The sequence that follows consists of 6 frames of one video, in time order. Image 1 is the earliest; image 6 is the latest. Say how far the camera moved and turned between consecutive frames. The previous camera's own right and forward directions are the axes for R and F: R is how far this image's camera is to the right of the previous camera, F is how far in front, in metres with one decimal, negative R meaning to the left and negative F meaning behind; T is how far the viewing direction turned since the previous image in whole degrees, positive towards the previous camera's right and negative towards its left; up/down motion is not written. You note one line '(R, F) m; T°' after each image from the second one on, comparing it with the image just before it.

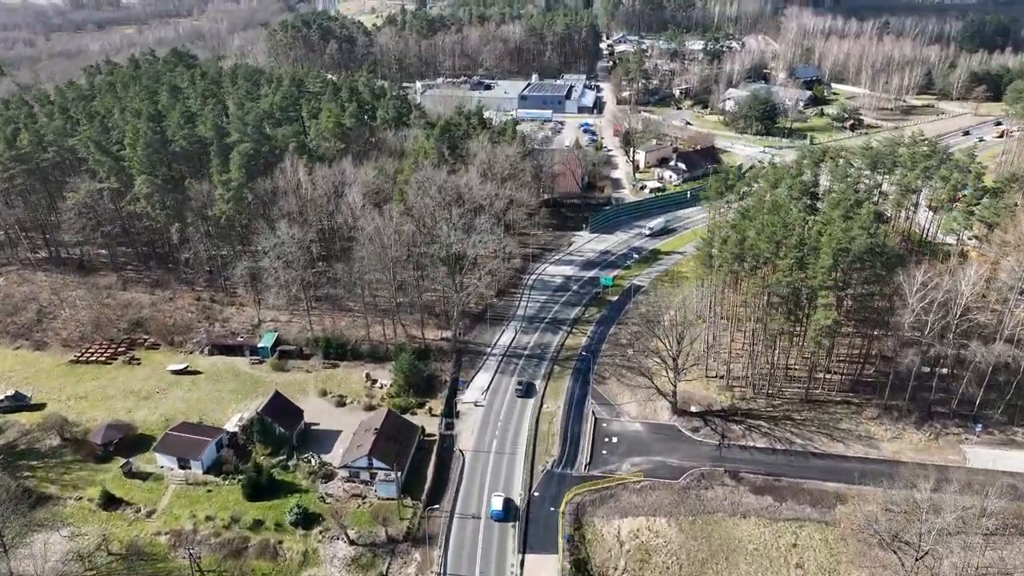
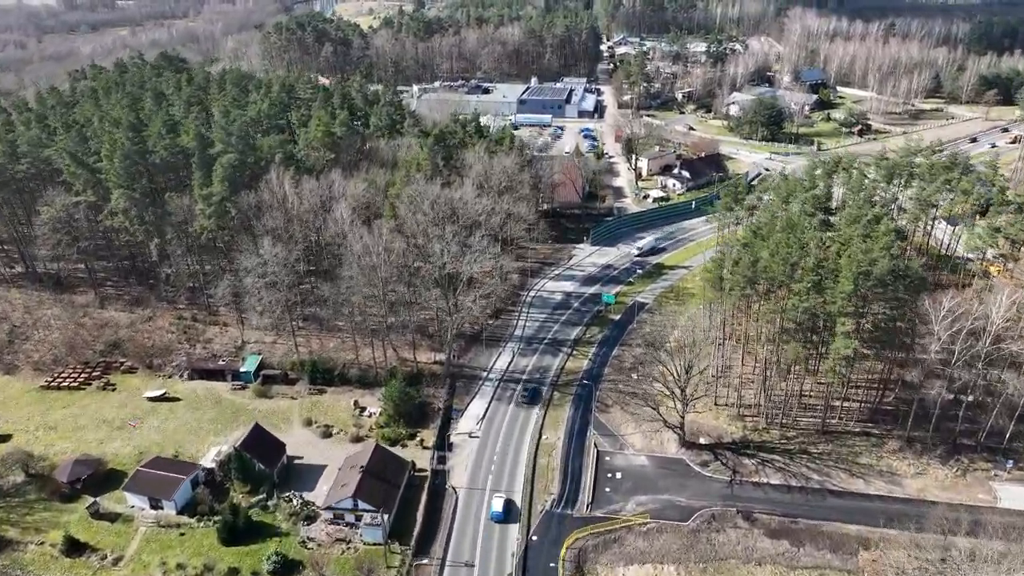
(+0.1, +2.0) m; 0°
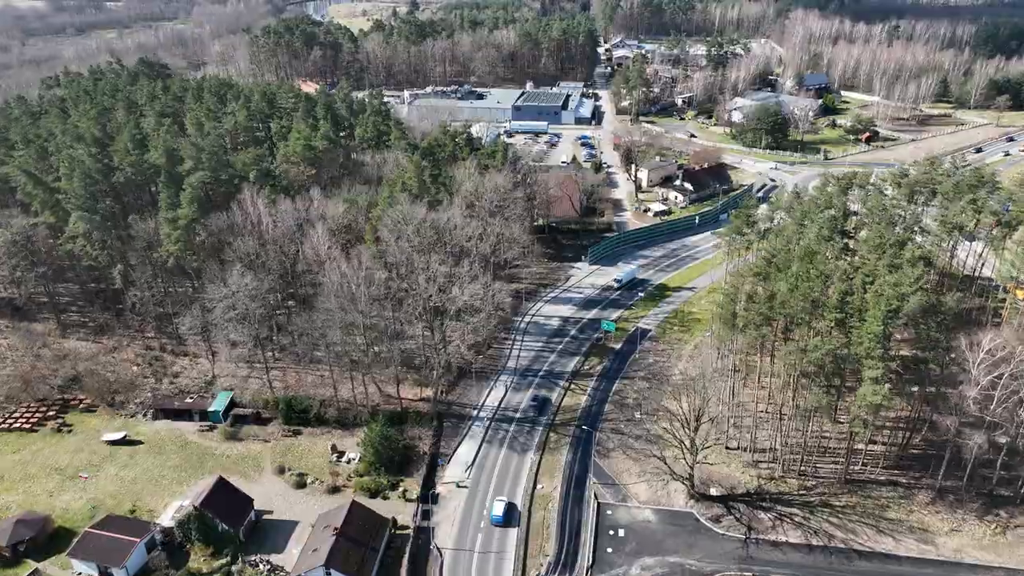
(+0.2, +2.8) m; 0°
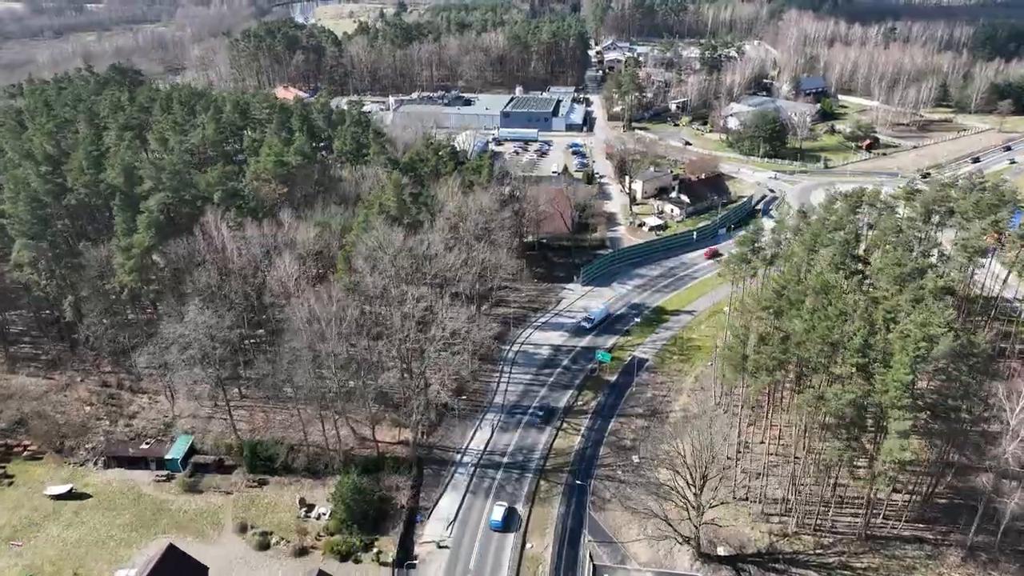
(+0.3, +2.7) m; +1°
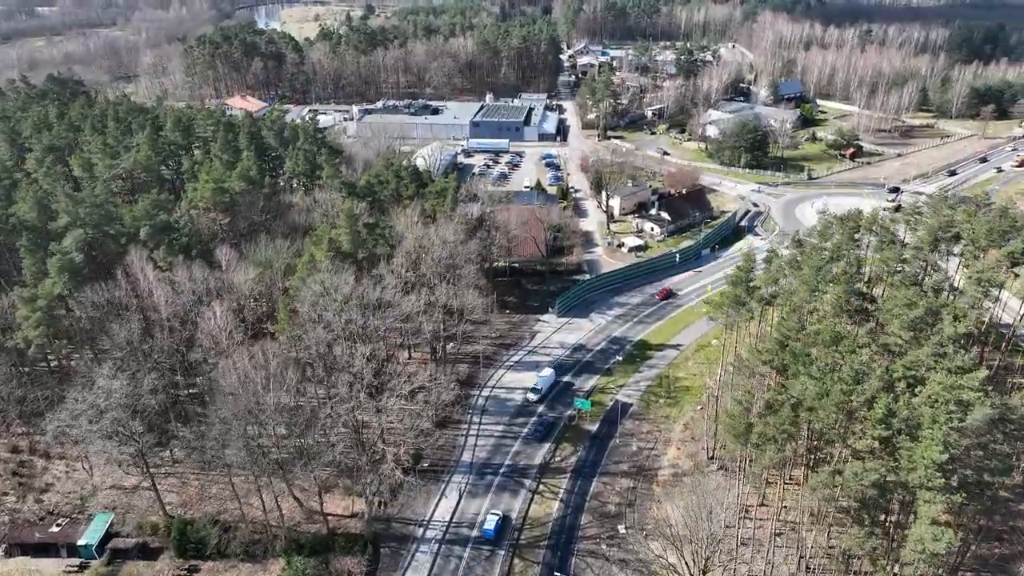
(+0.4, +3.5) m; +2°
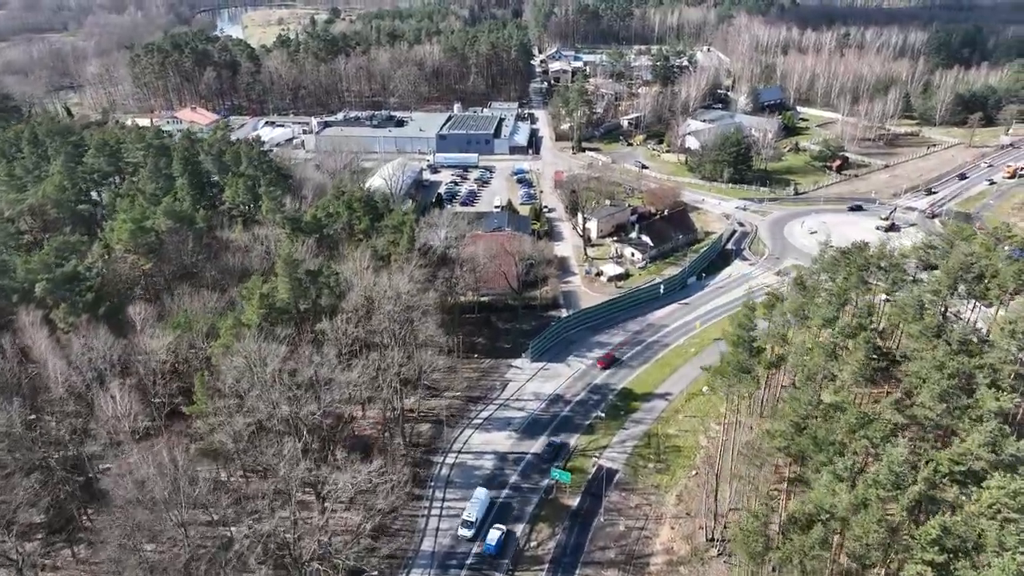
(+0.4, +4.1) m; +2°
